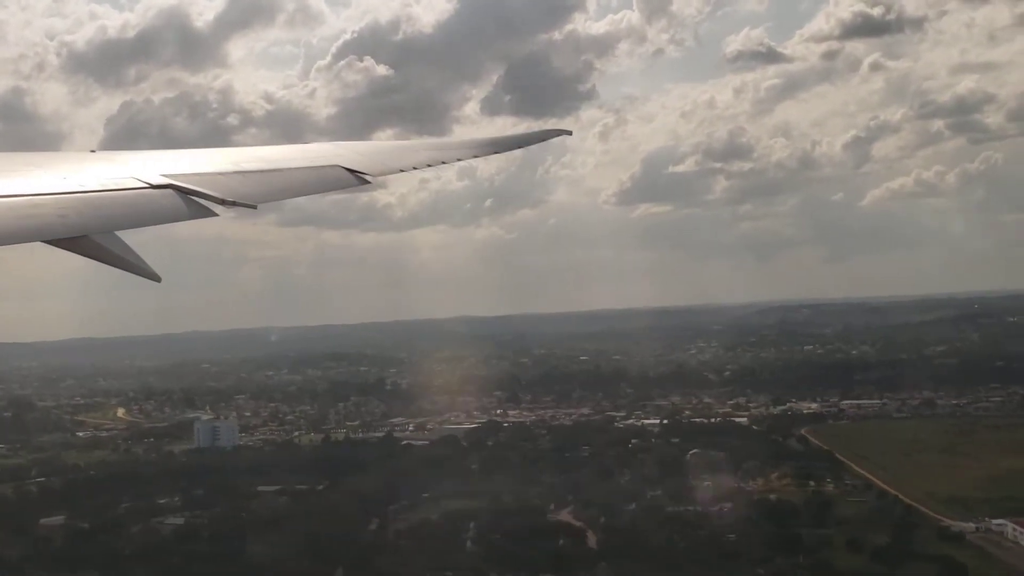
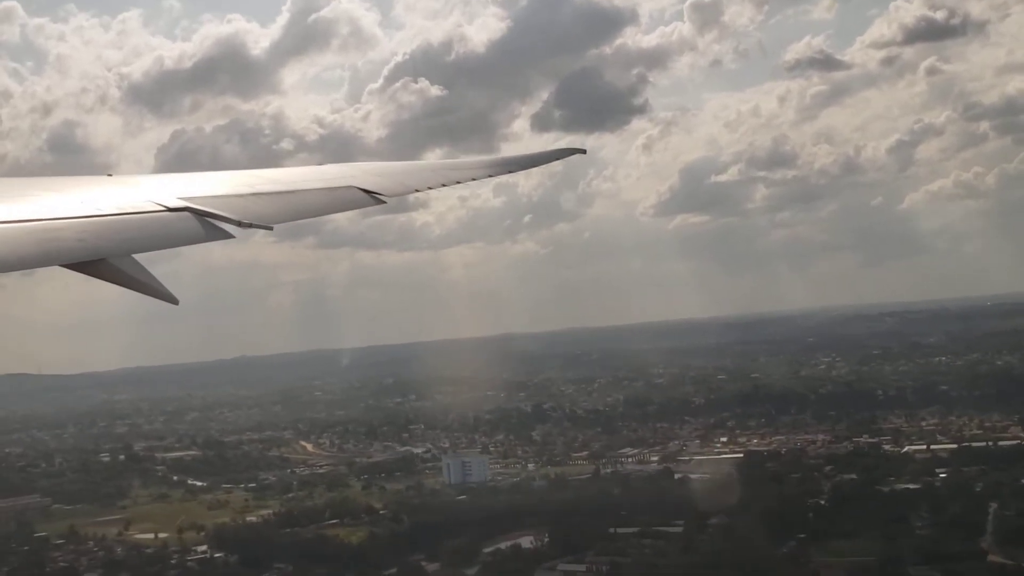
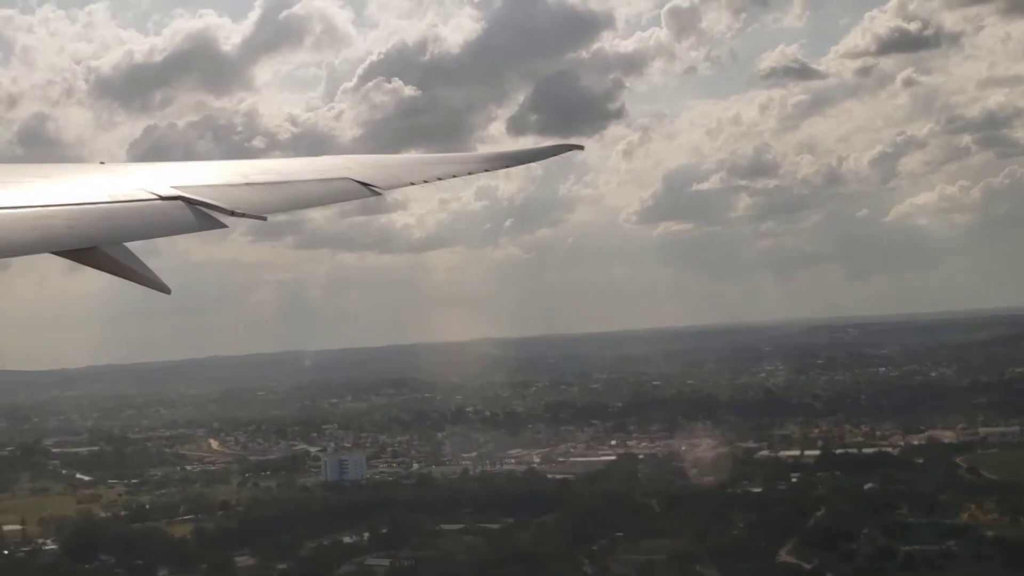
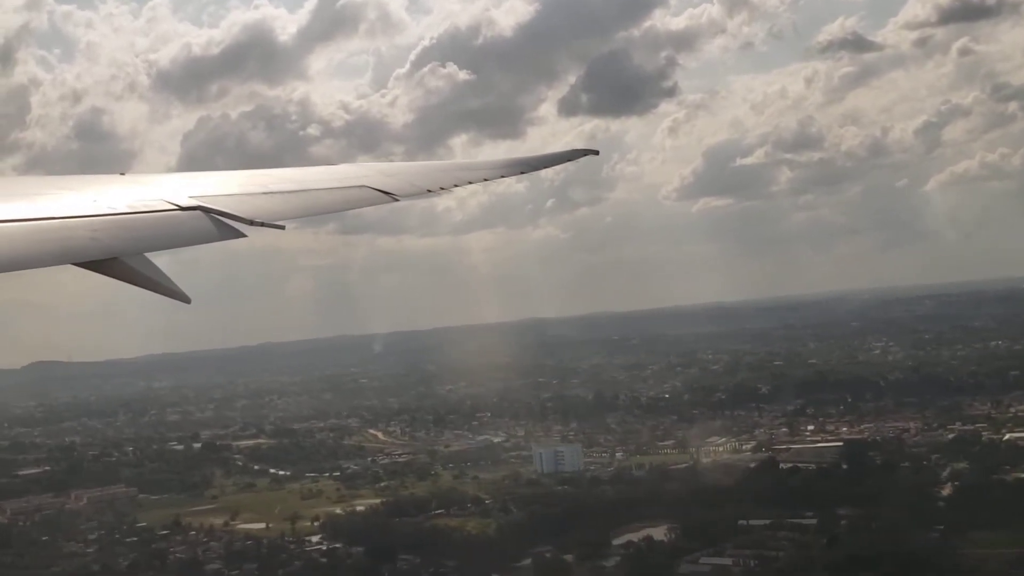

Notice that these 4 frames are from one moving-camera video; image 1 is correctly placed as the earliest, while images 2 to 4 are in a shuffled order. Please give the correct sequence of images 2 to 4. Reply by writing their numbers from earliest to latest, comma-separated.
3, 2, 4
